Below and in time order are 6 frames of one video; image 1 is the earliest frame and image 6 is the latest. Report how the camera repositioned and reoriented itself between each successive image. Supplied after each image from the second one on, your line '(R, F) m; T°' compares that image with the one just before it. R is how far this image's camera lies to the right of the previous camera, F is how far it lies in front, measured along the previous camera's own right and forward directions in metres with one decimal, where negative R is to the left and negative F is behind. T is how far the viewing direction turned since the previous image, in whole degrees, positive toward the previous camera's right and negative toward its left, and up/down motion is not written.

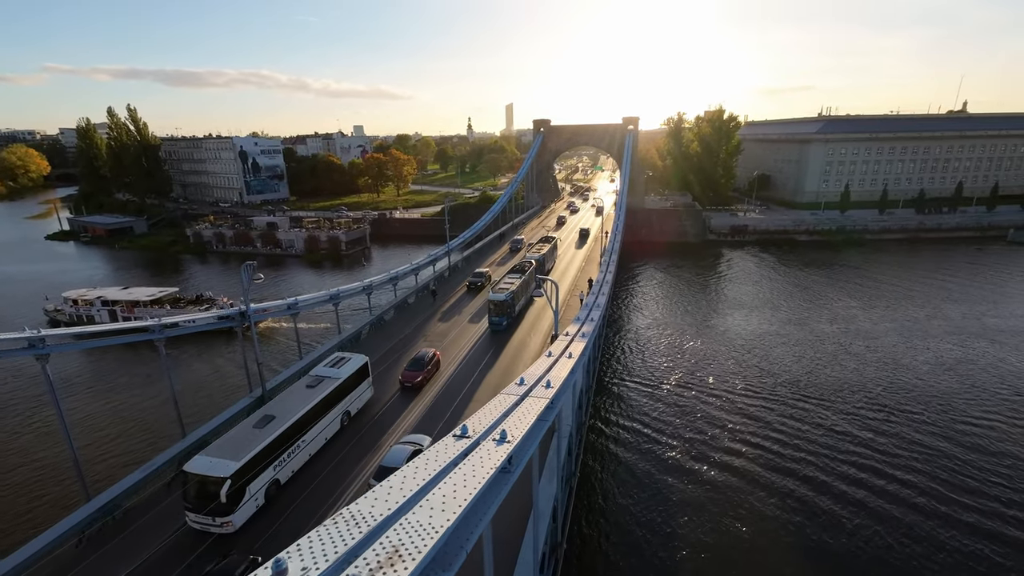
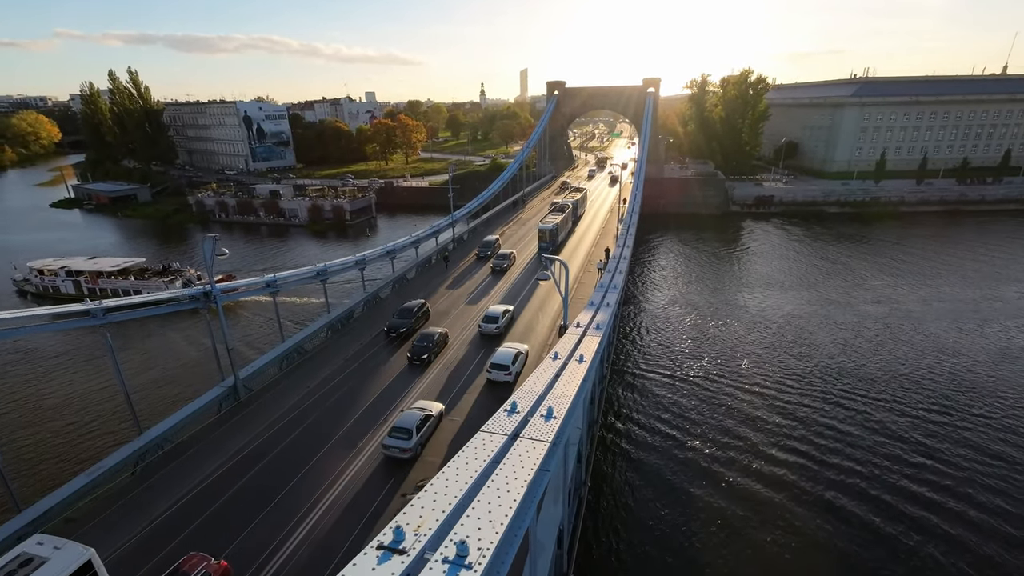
(+0.3, +2.7) m; -1°
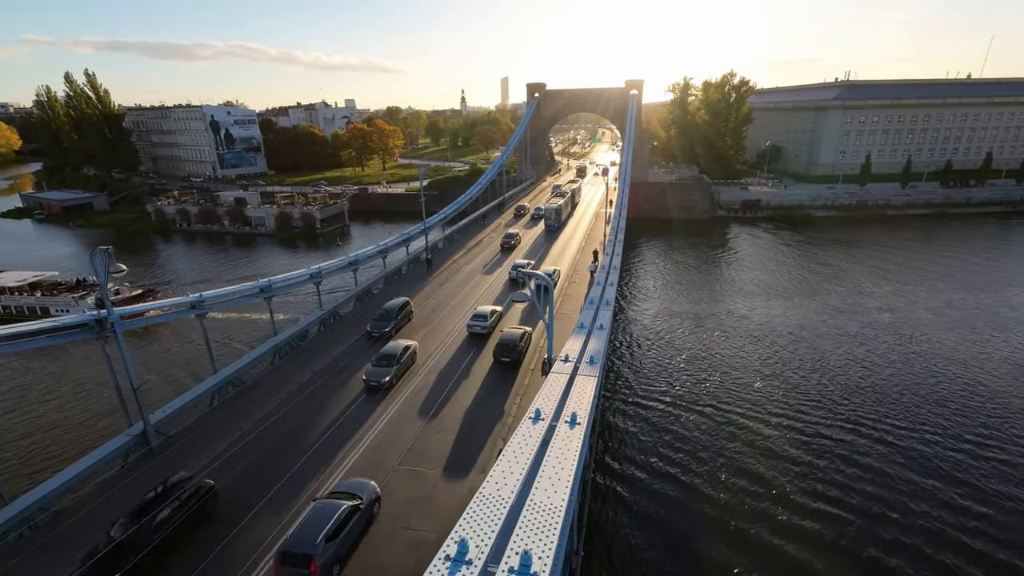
(+0.3, +3.0) m; +2°
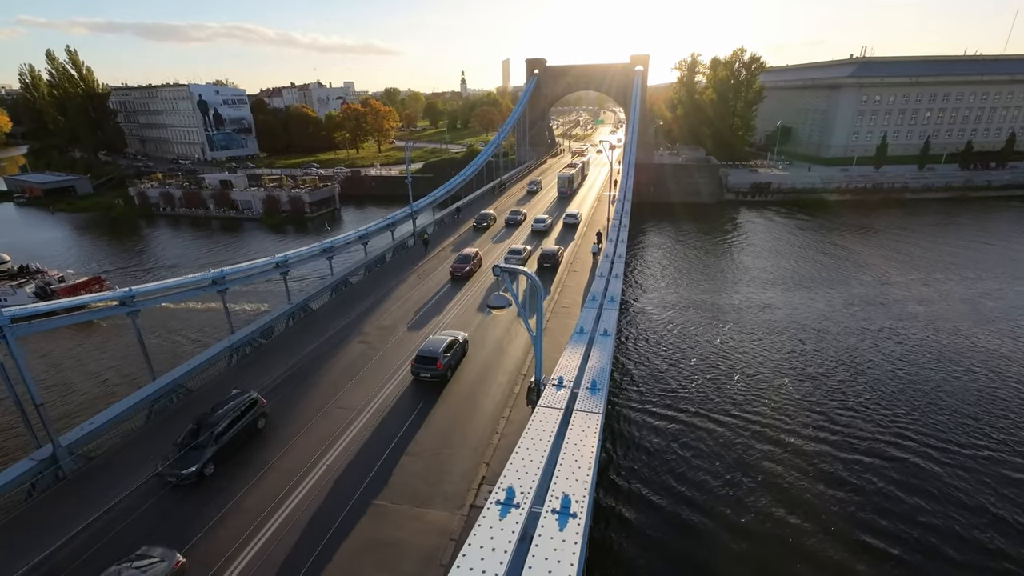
(+0.4, +2.7) m; 0°
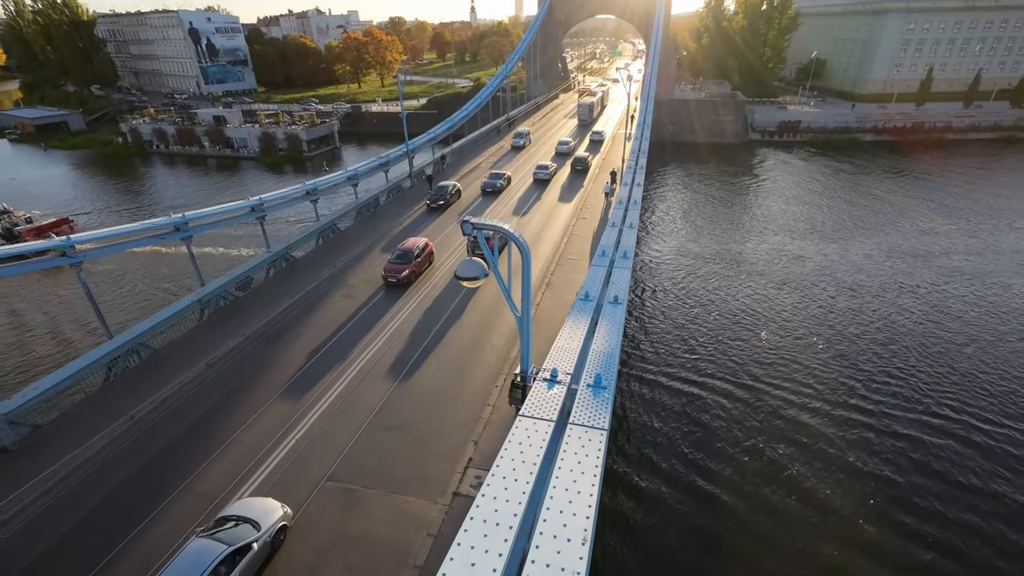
(+0.4, +2.0) m; -1°
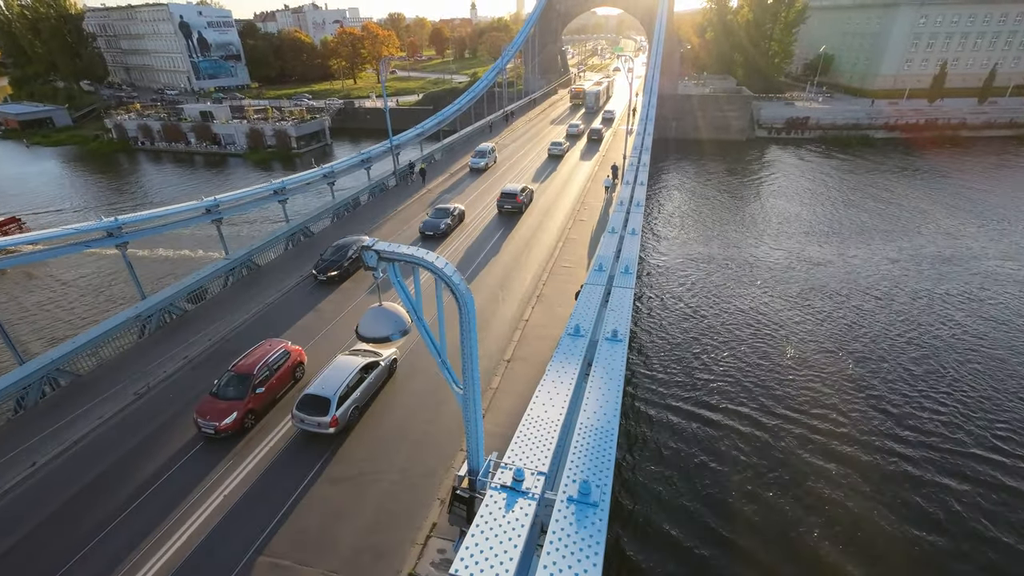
(+0.5, +2.1) m; 0°
